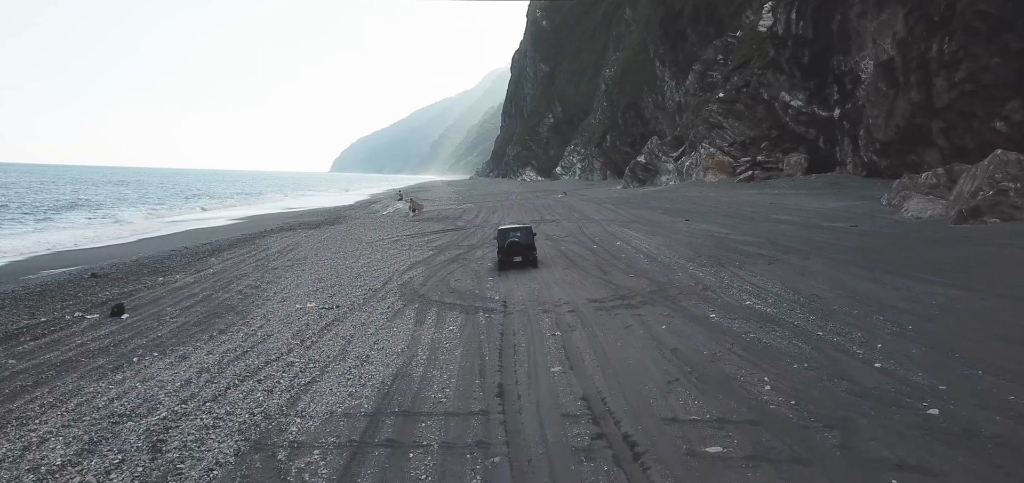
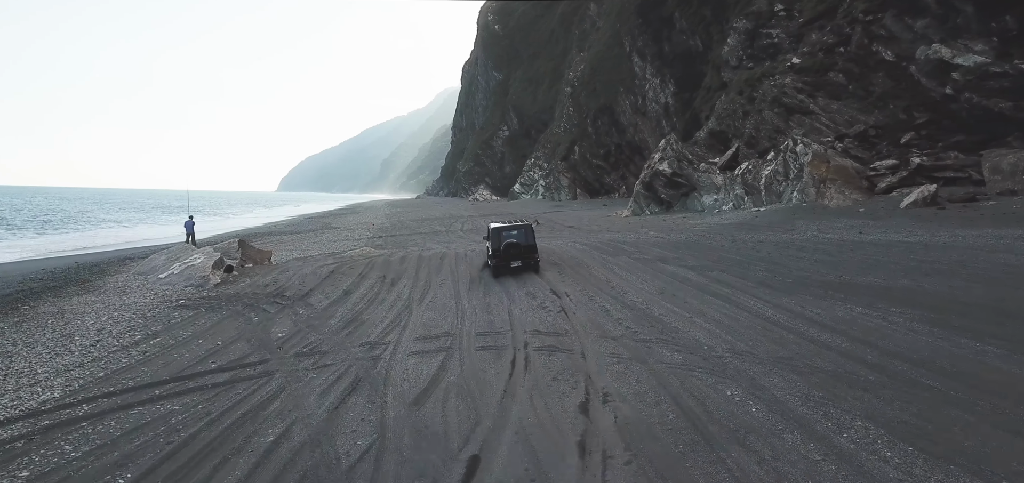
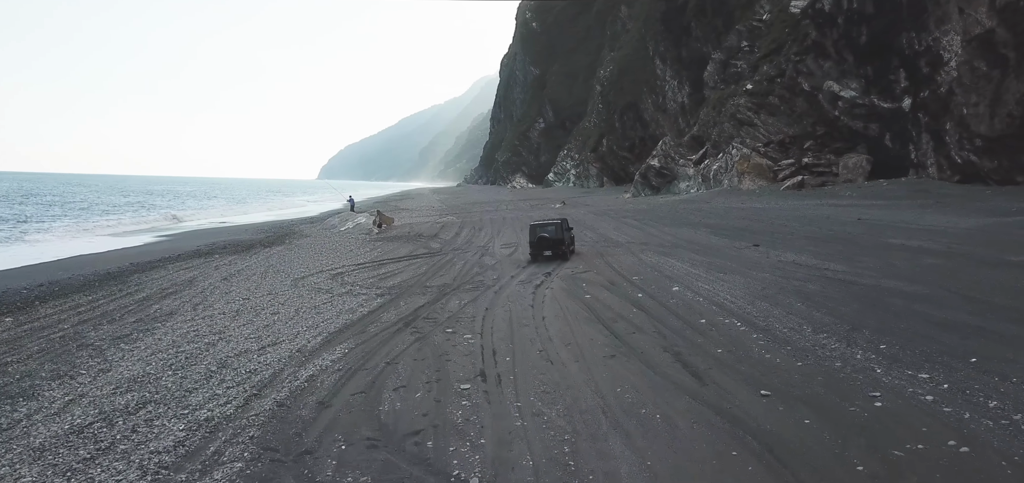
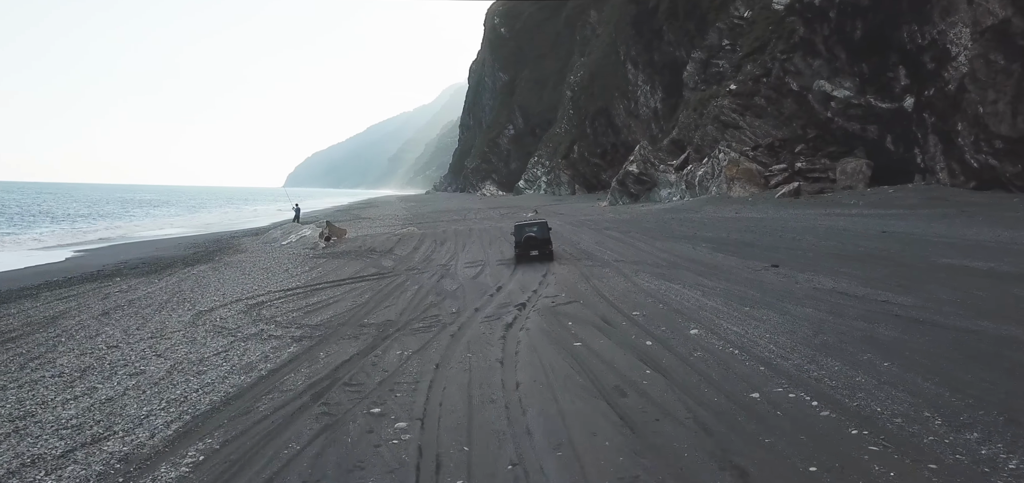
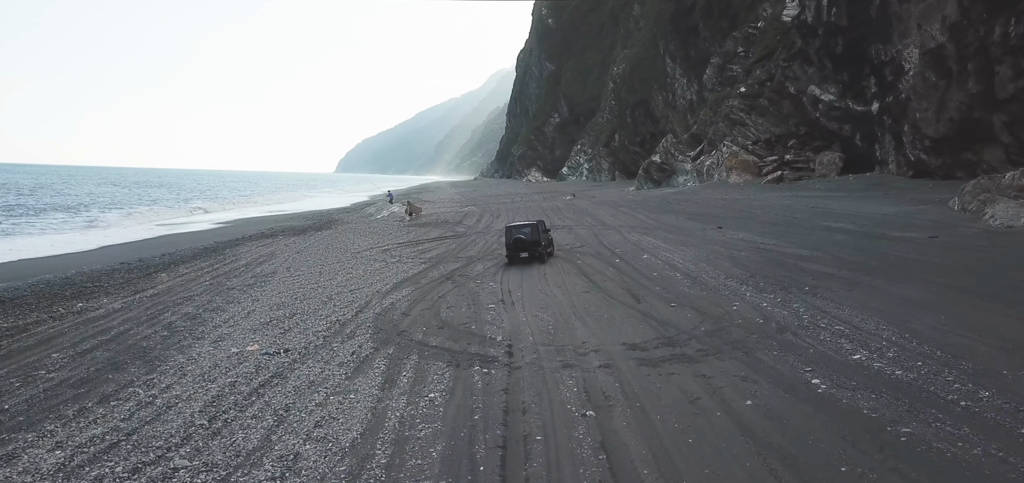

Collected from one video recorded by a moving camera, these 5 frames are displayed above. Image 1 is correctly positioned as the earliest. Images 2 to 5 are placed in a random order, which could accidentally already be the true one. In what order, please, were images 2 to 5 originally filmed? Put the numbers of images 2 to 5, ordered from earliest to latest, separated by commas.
5, 3, 4, 2
